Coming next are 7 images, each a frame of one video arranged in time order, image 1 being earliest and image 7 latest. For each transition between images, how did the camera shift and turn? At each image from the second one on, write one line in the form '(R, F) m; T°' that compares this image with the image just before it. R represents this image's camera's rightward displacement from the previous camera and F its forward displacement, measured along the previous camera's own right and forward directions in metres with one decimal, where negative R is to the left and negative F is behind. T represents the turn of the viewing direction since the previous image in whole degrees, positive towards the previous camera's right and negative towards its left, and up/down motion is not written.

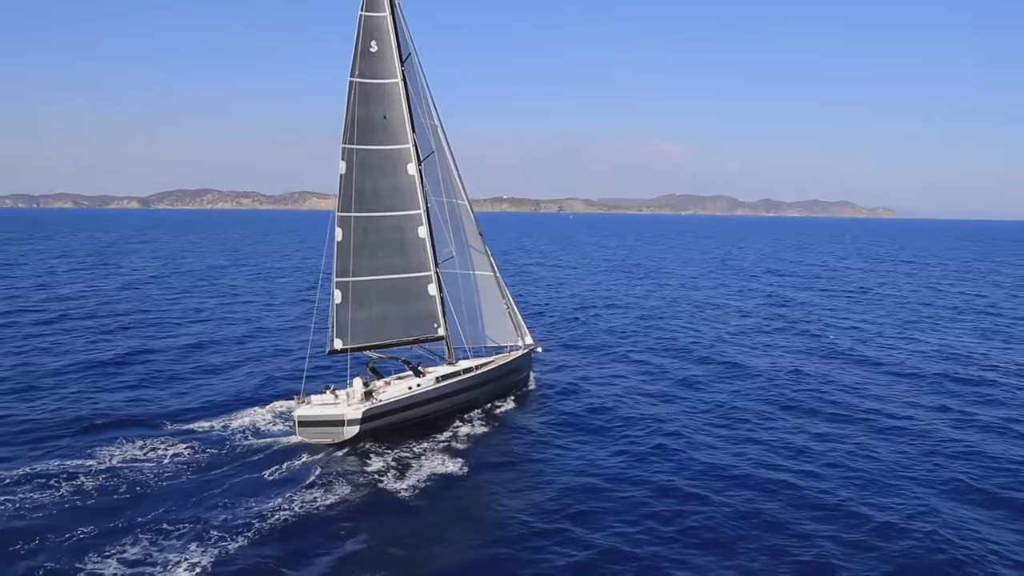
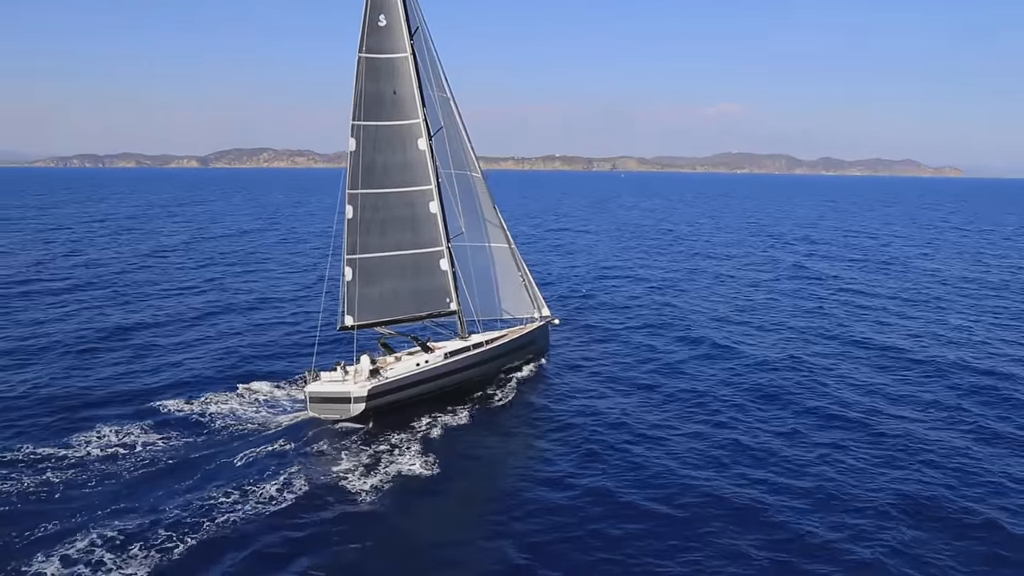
(+2.2, +0.5) m; -4°
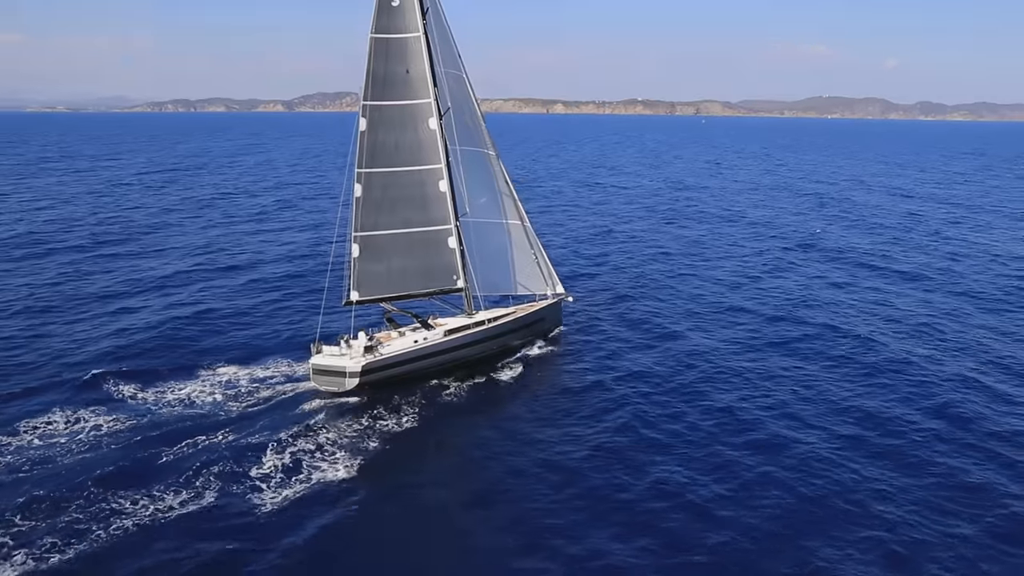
(+4.0, +1.2) m; -6°
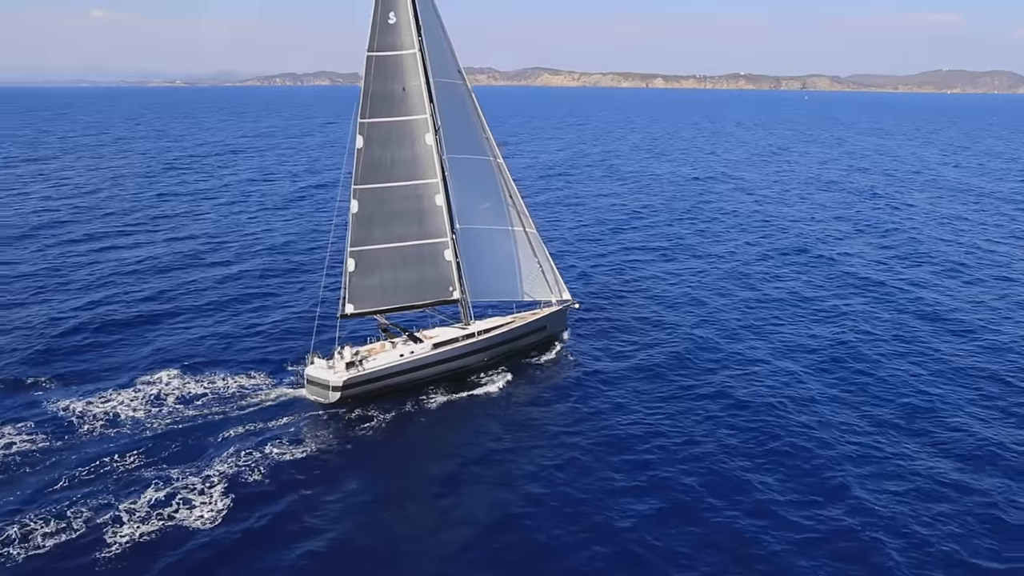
(+5.7, +1.2) m; -7°
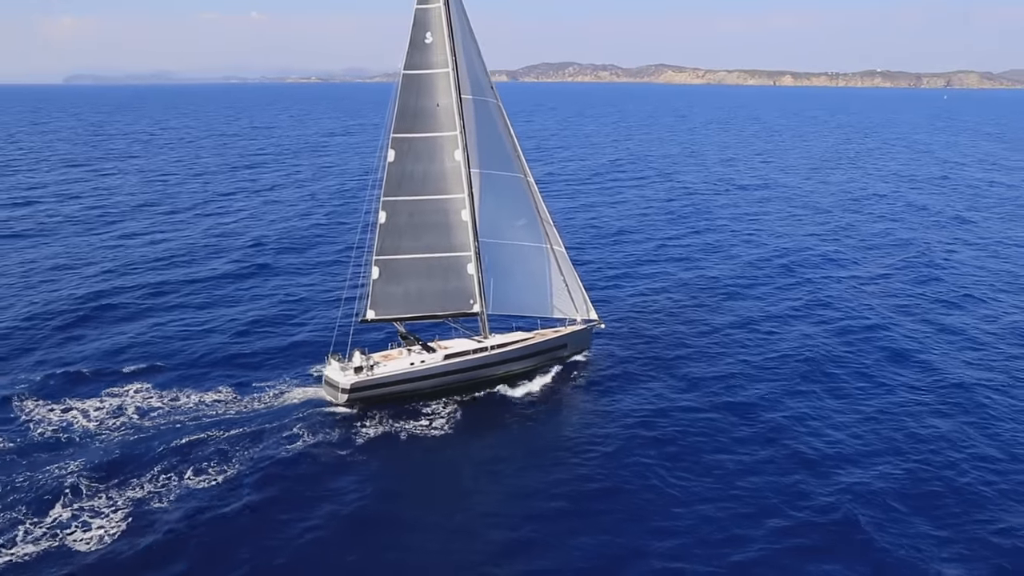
(+5.8, +1.2) m; -8°
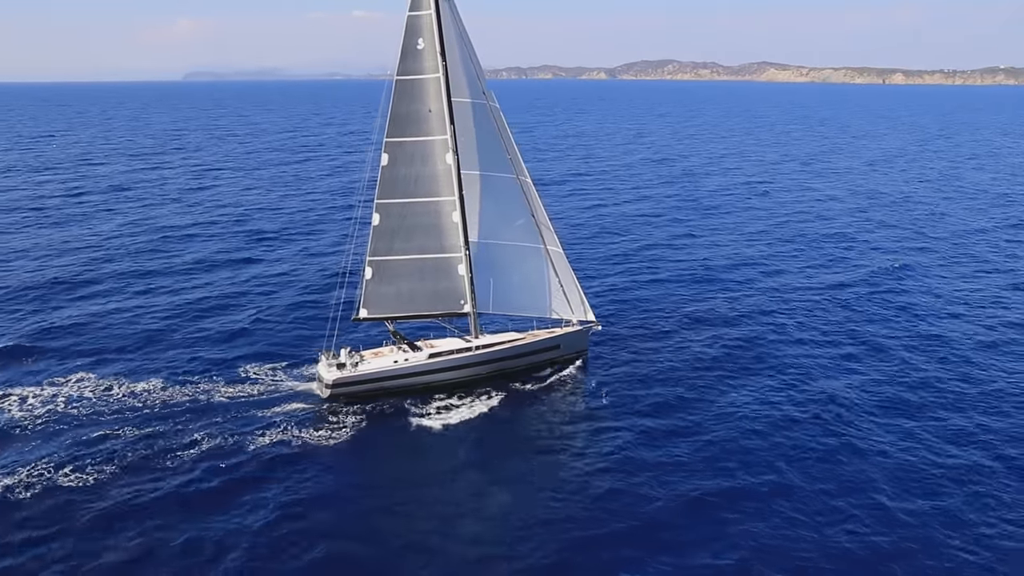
(+6.1, +0.7) m; -7°
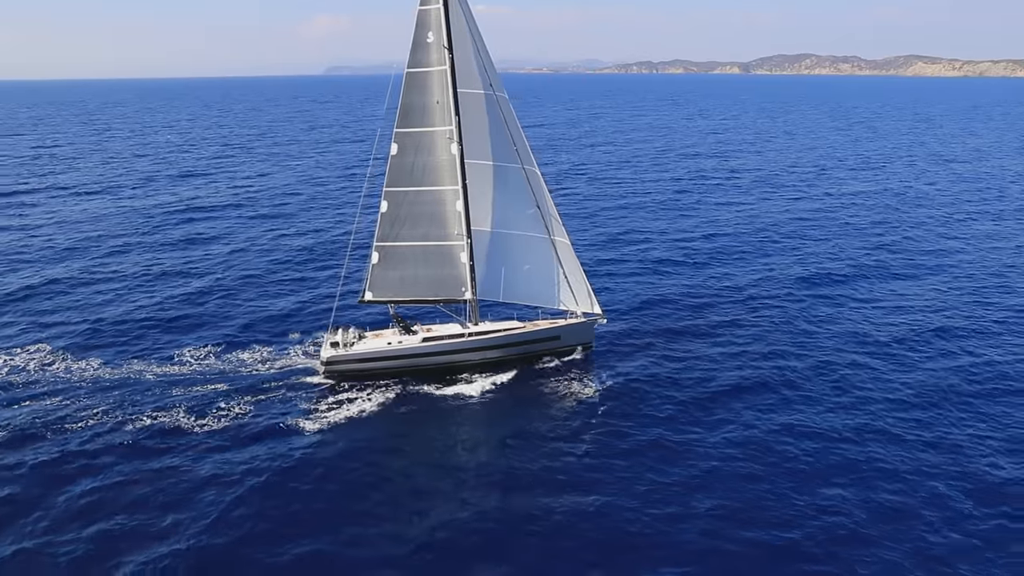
(+7.4, +0.6) m; -9°
